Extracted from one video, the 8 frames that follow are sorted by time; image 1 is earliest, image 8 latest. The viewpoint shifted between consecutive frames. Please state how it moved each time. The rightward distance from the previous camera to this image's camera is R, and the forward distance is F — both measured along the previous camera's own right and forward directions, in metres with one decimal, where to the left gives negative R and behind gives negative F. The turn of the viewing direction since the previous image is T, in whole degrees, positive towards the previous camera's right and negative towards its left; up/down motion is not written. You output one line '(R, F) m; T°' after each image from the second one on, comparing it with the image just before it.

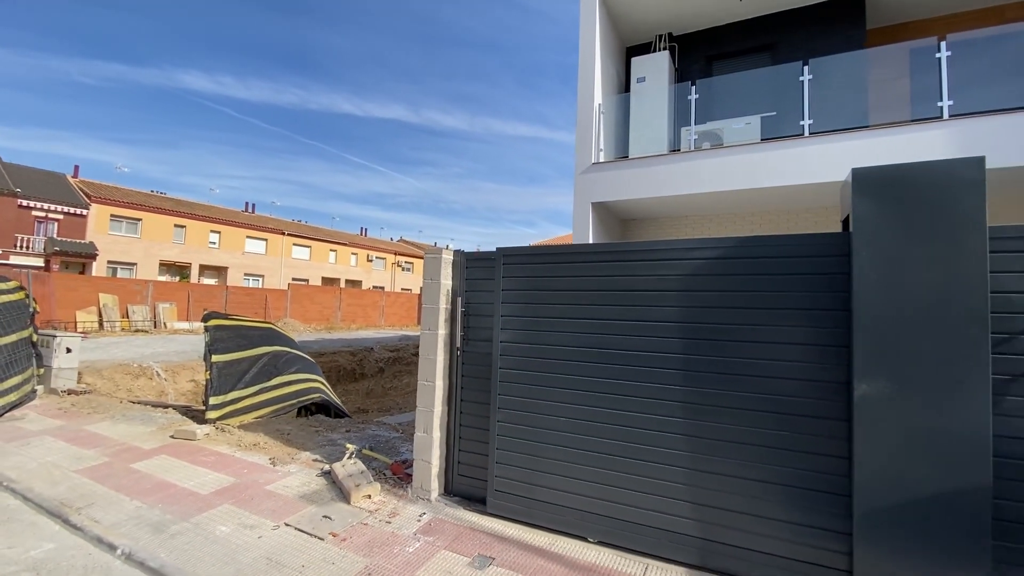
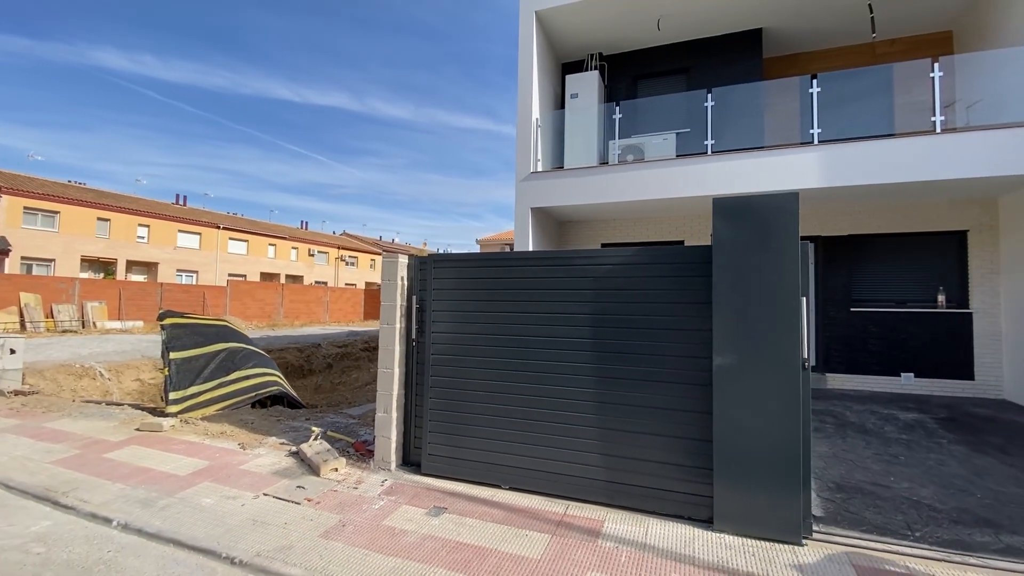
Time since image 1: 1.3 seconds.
(0.0, -0.7) m; +6°
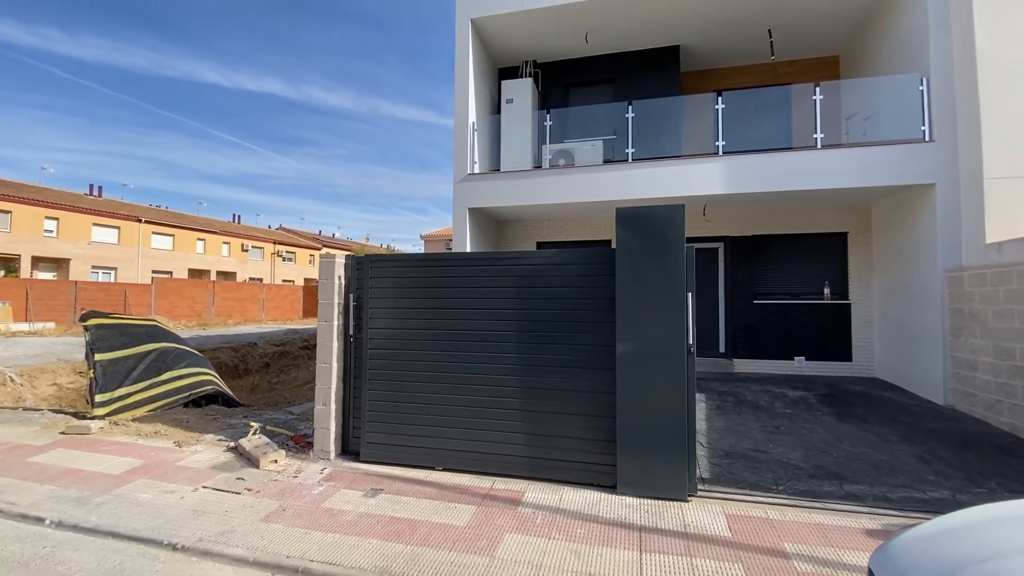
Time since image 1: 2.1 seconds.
(+0.1, -0.4) m; +6°
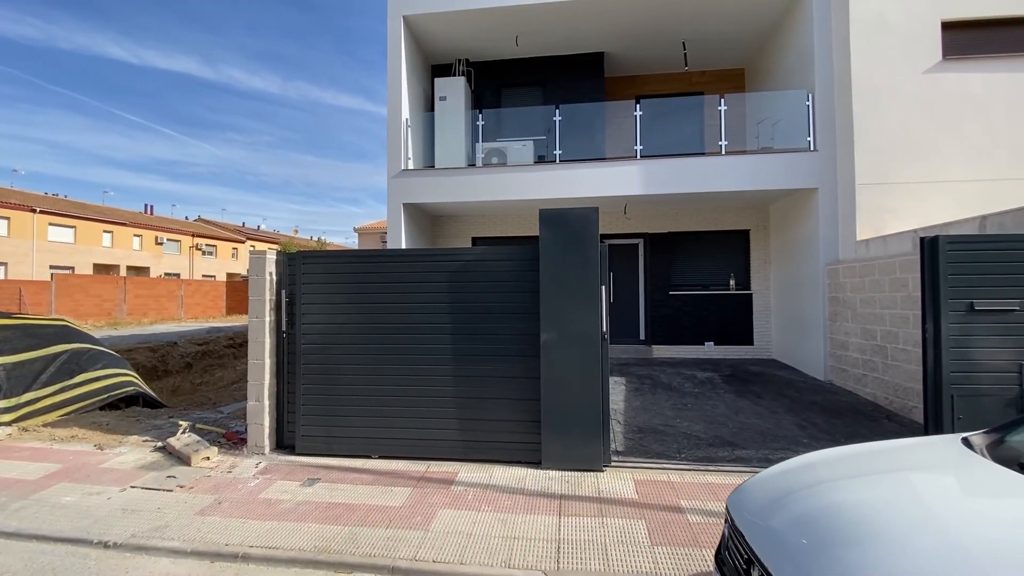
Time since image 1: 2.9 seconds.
(+0.1, -0.3) m; +7°
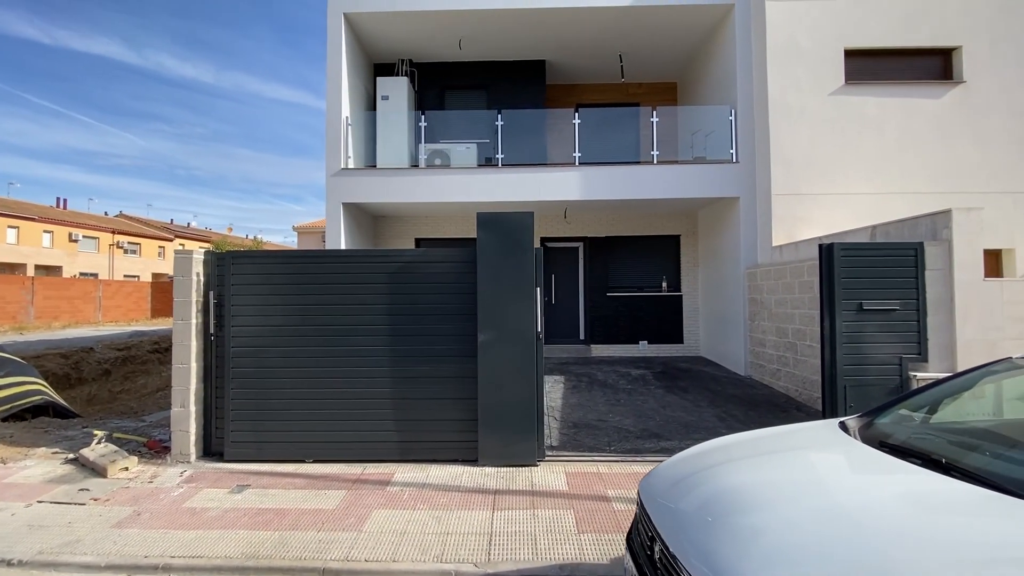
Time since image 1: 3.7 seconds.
(+0.1, -0.1) m; +6°
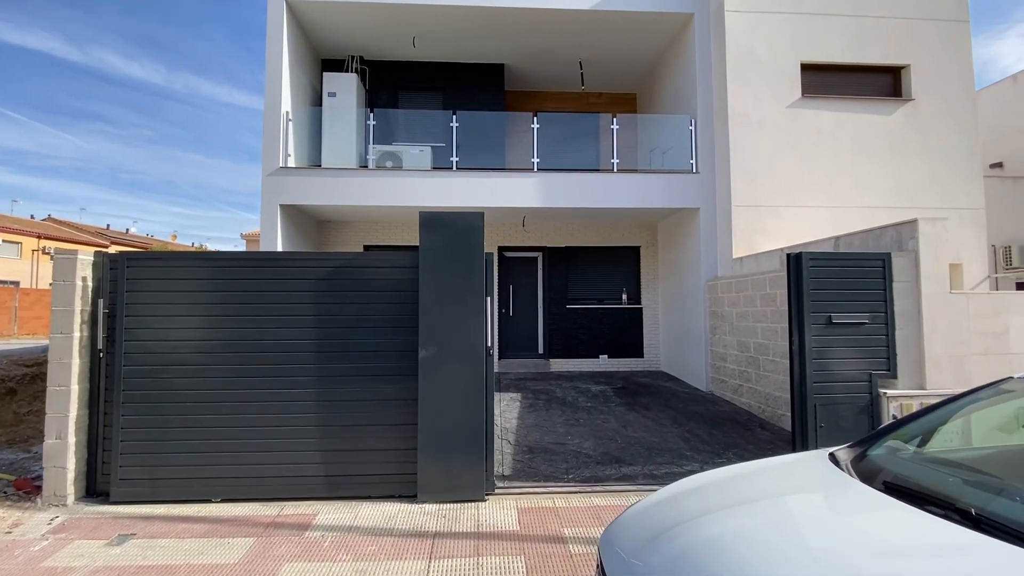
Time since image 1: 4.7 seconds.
(+0.1, +0.5) m; +5°
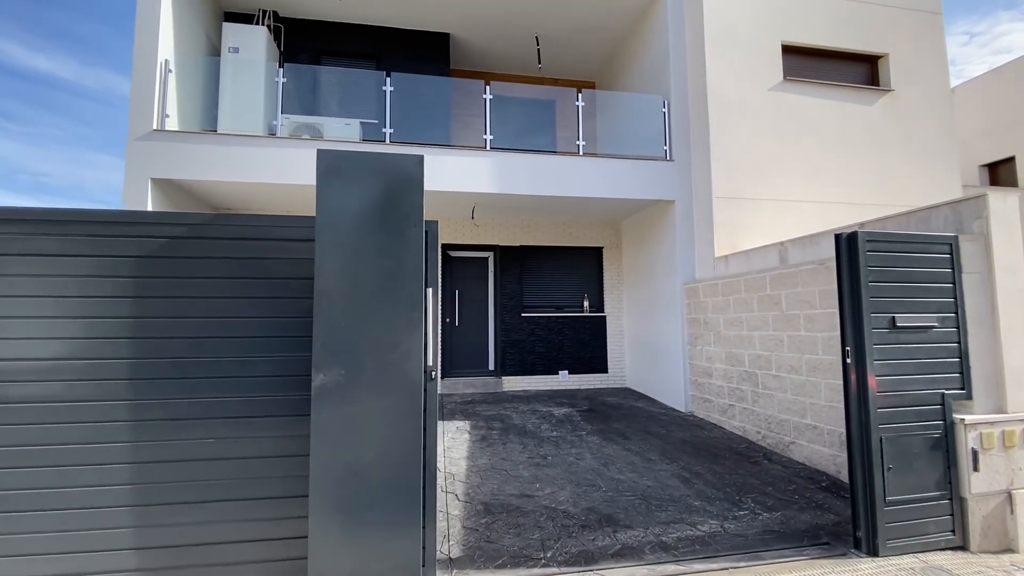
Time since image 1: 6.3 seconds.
(-0.1, +1.4) m; +7°
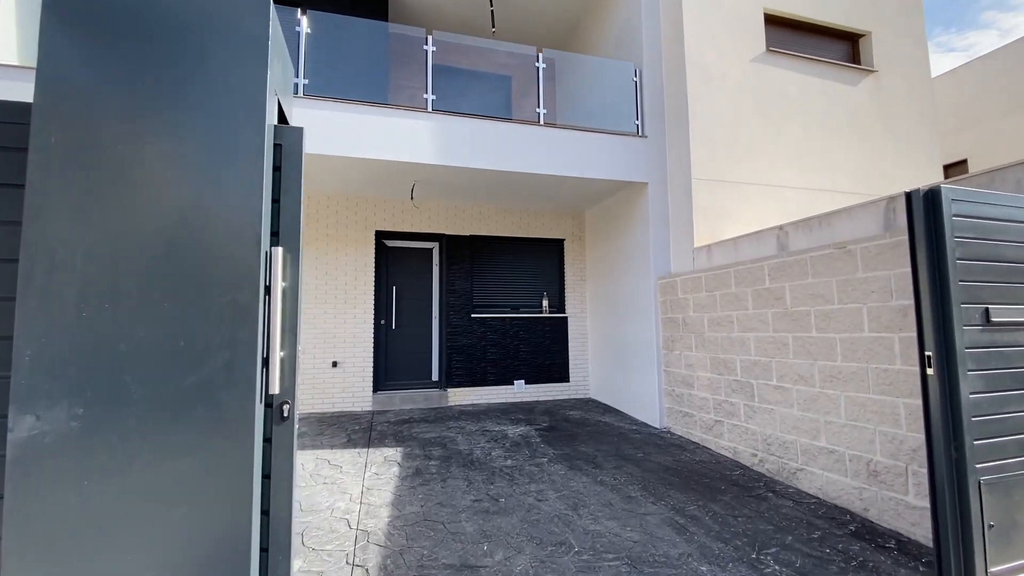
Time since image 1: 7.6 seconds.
(+0.1, +1.1) m; +5°
